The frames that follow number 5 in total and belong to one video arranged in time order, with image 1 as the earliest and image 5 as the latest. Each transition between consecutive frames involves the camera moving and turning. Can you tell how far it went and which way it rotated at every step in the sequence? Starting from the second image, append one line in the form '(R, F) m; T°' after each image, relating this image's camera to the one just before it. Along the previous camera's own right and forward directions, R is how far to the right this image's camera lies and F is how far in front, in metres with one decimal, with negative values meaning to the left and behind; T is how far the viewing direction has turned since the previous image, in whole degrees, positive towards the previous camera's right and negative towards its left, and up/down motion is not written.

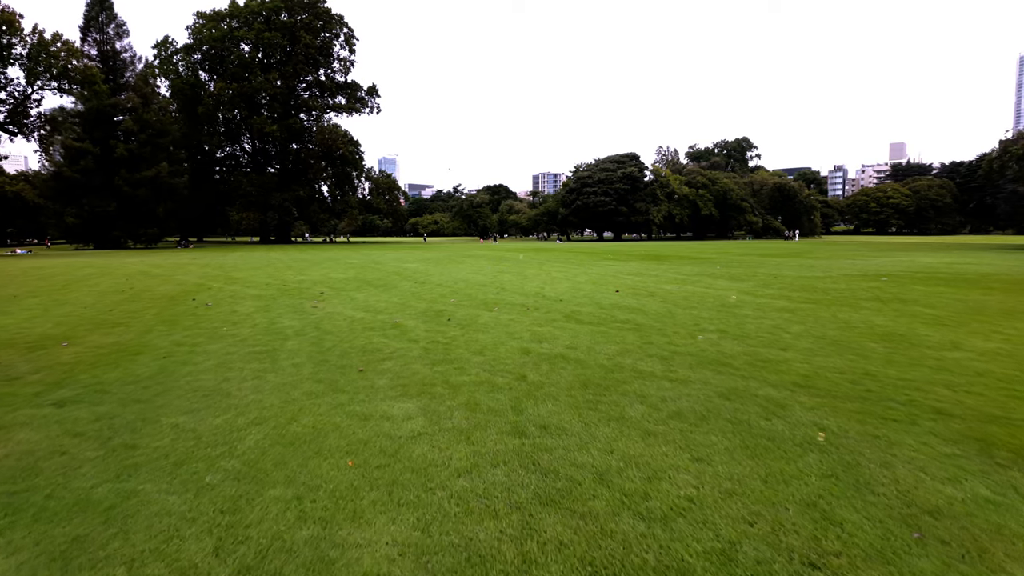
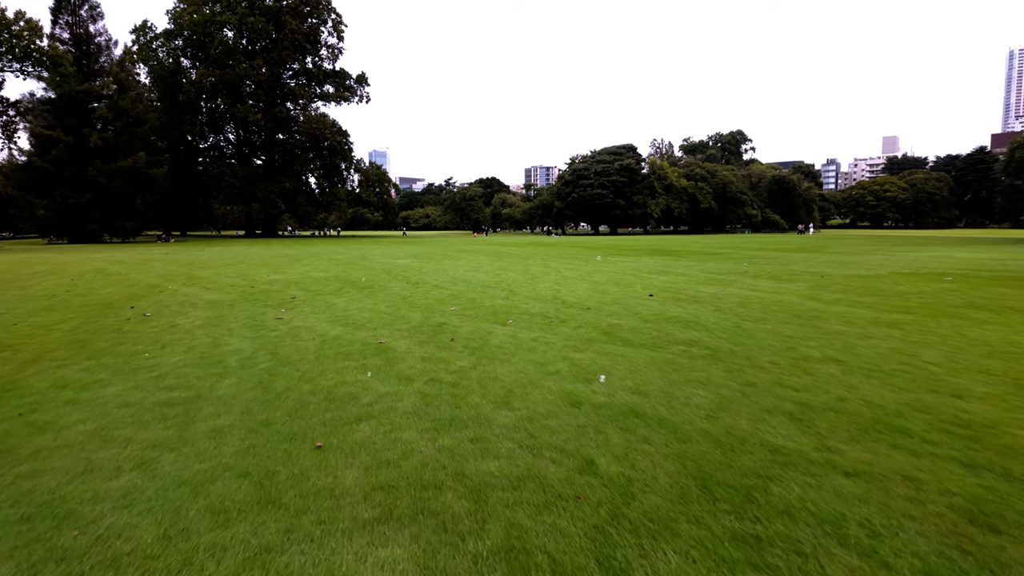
(-0.3, +1.7) m; +1°
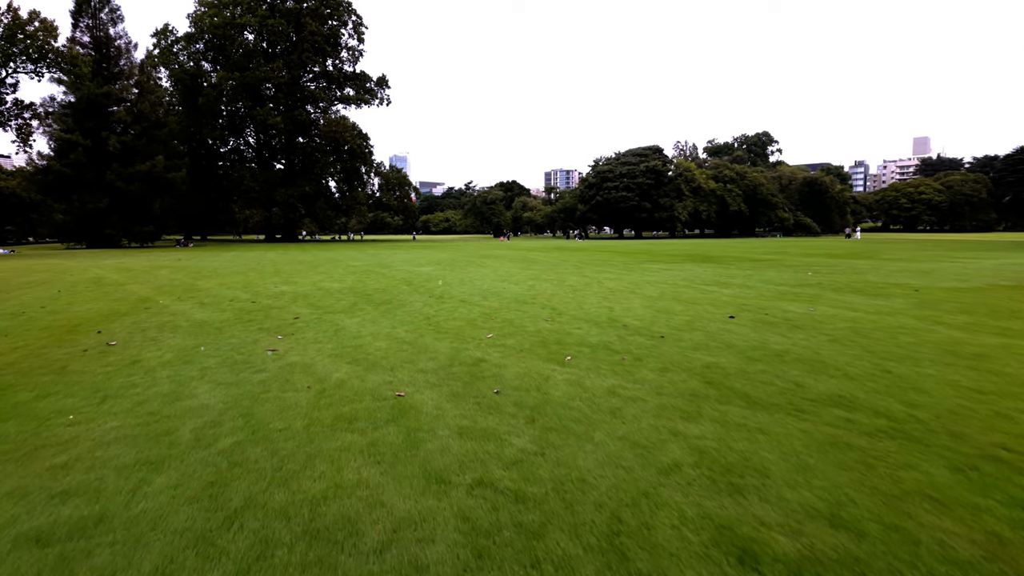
(-0.3, +1.4) m; -2°
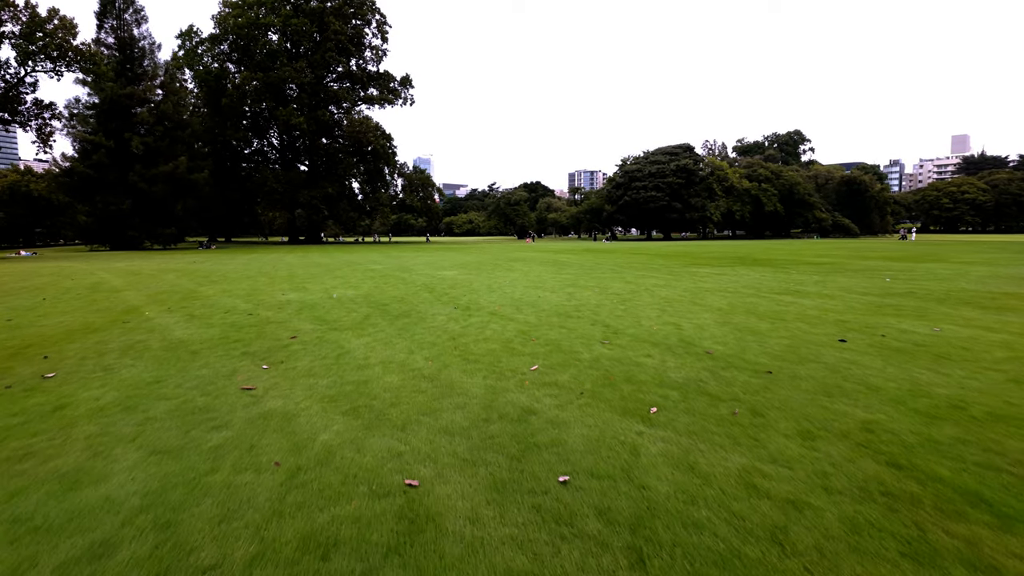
(-0.2, +1.3) m; -2°
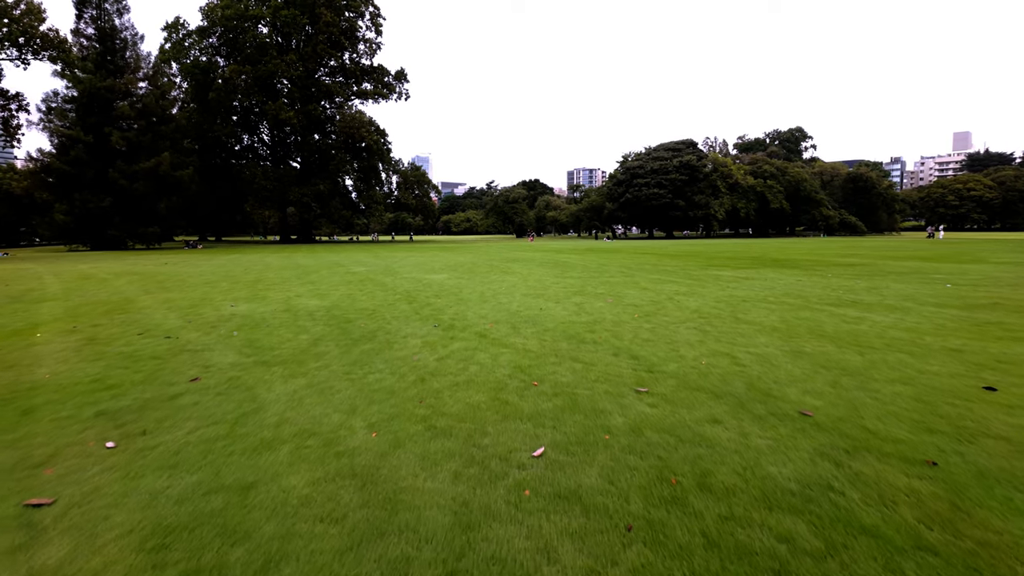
(0.0, +1.7) m; 0°
